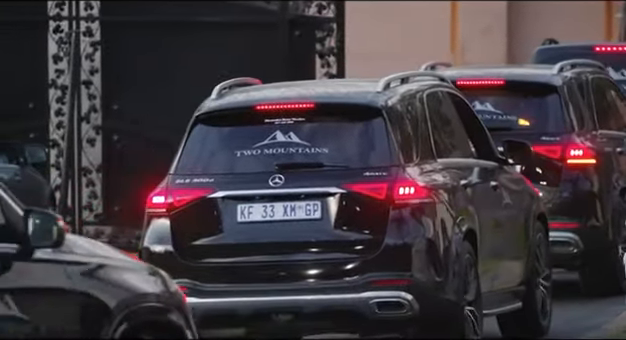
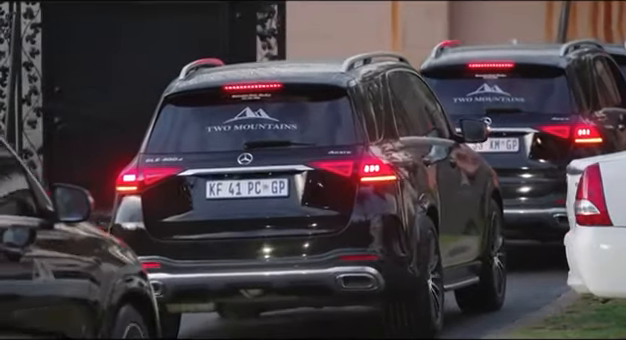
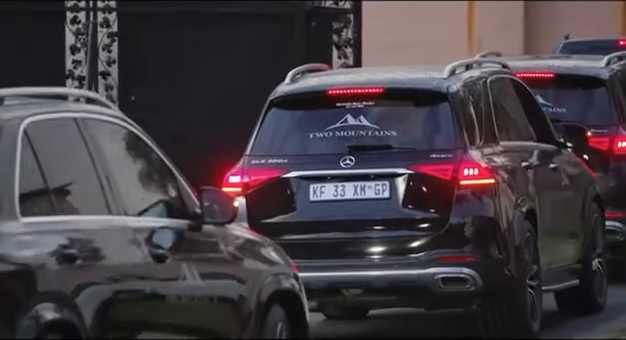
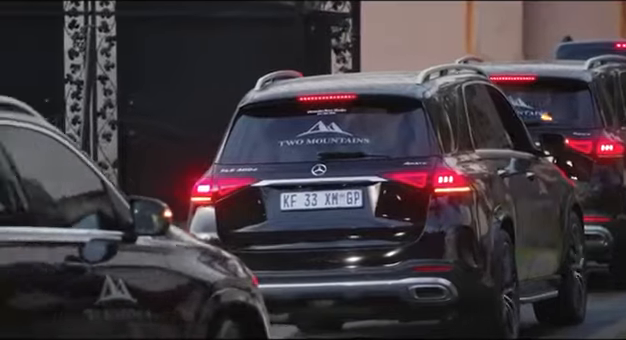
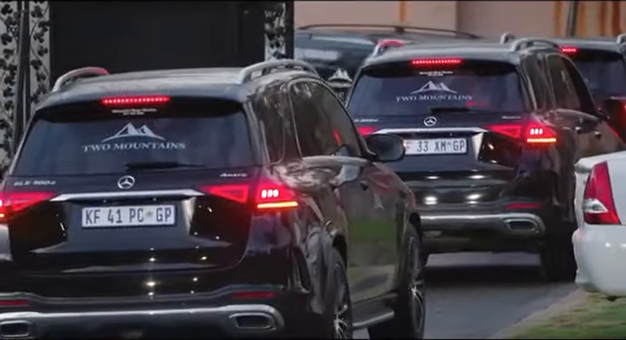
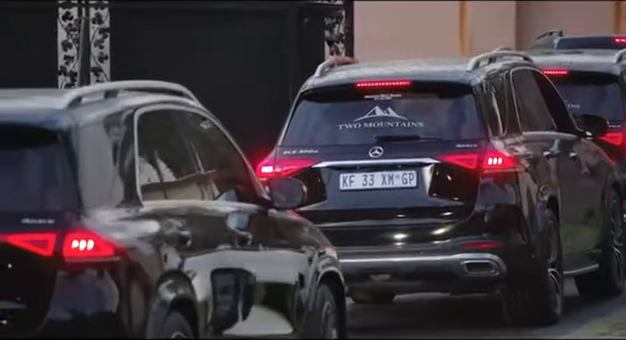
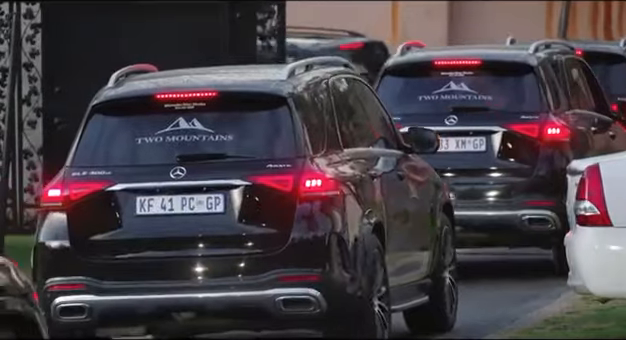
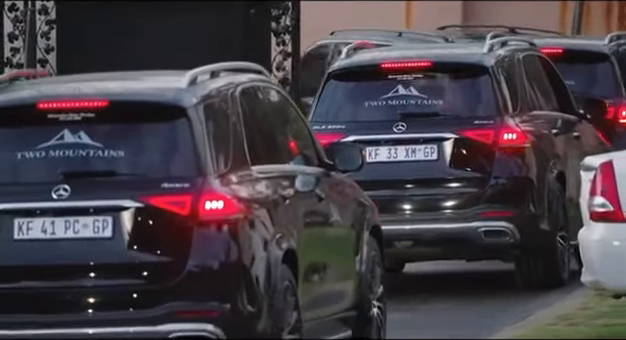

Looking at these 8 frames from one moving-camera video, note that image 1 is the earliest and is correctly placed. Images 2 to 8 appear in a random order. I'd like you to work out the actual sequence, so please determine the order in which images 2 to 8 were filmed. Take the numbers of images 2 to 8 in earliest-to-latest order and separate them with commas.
4, 3, 6, 8, 5, 7, 2
